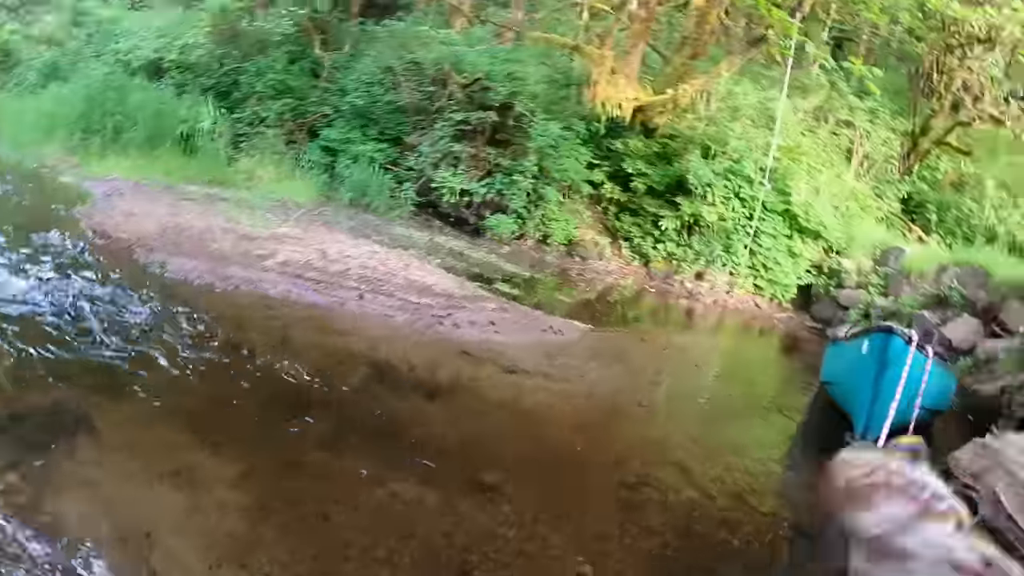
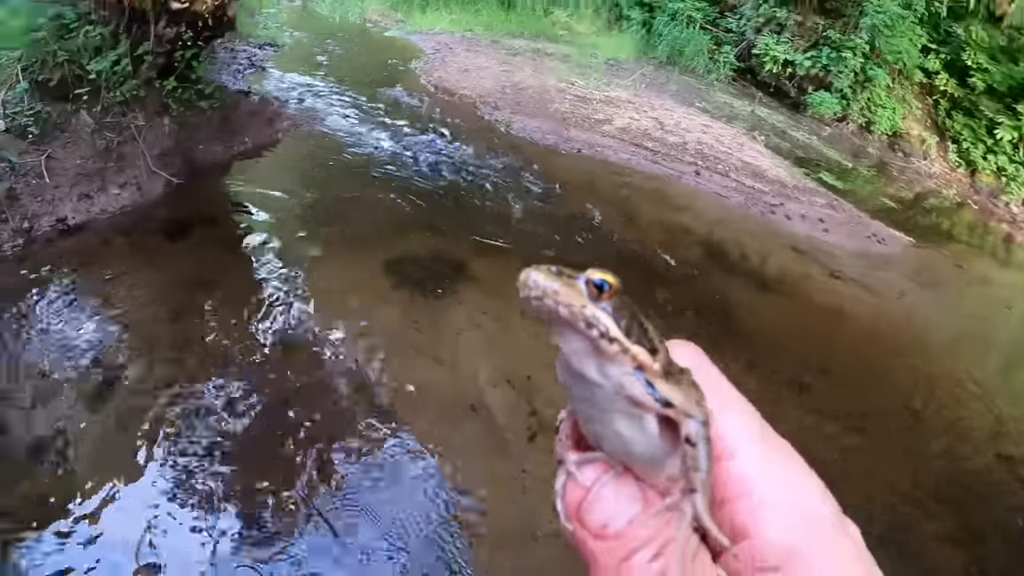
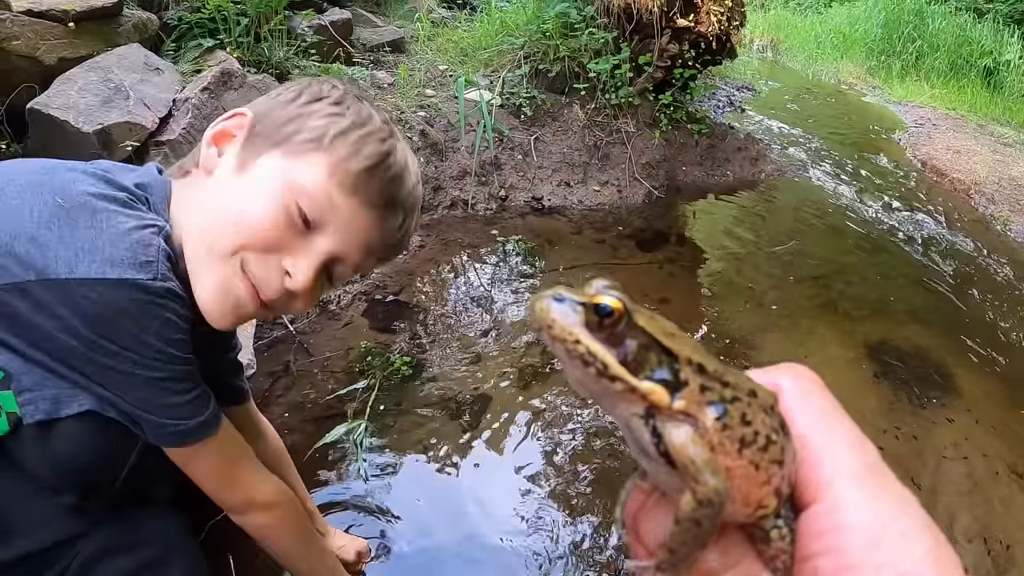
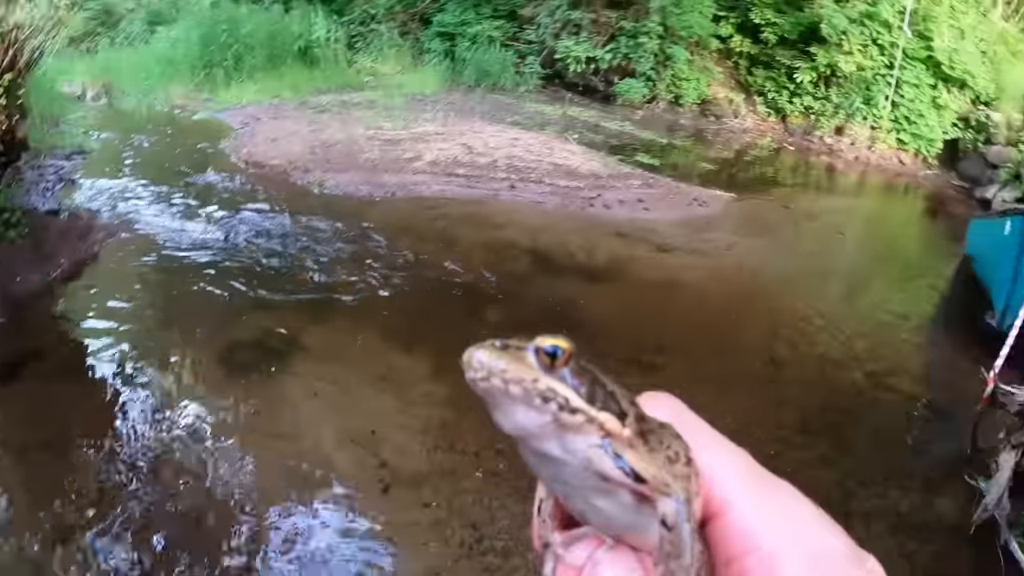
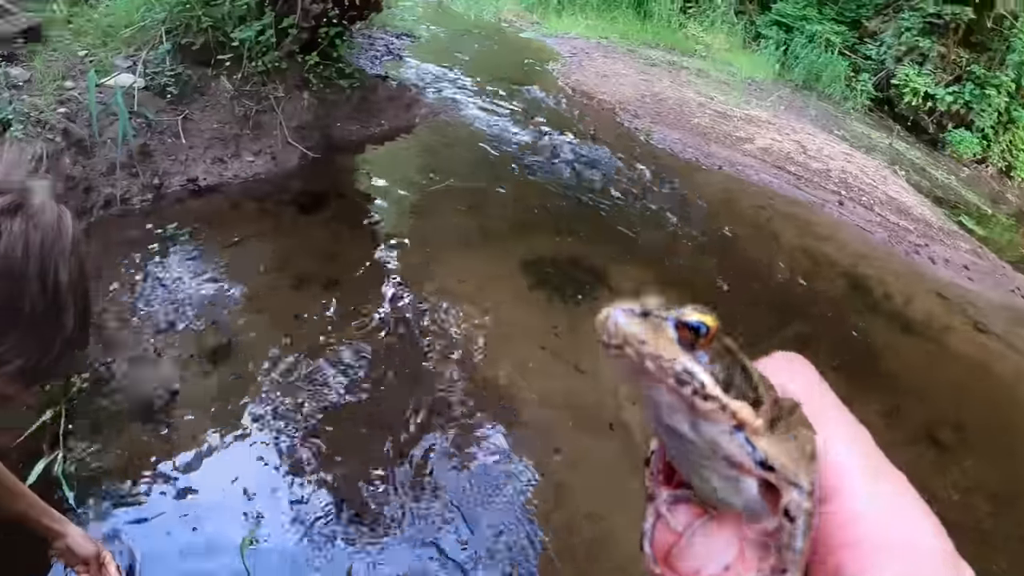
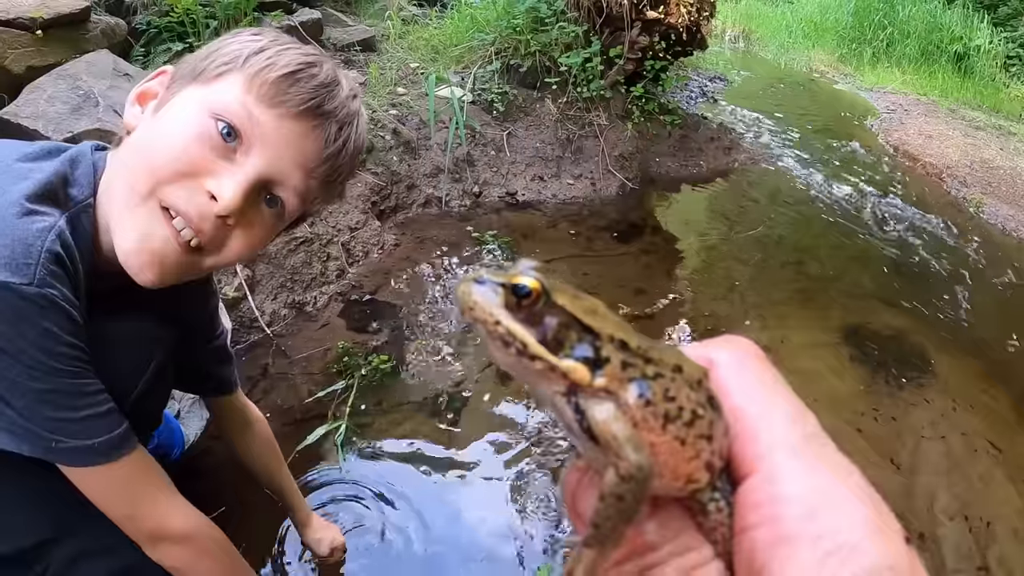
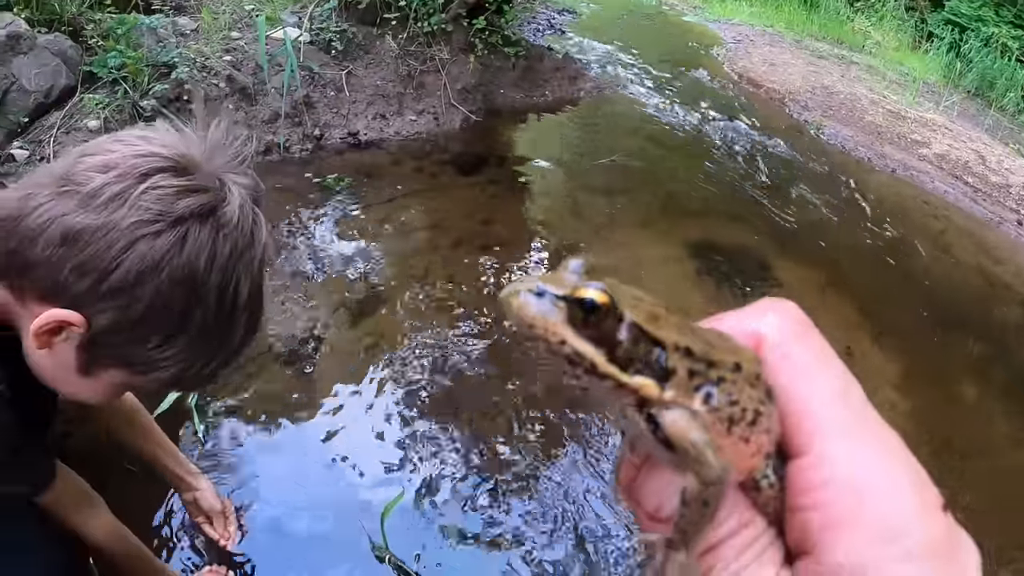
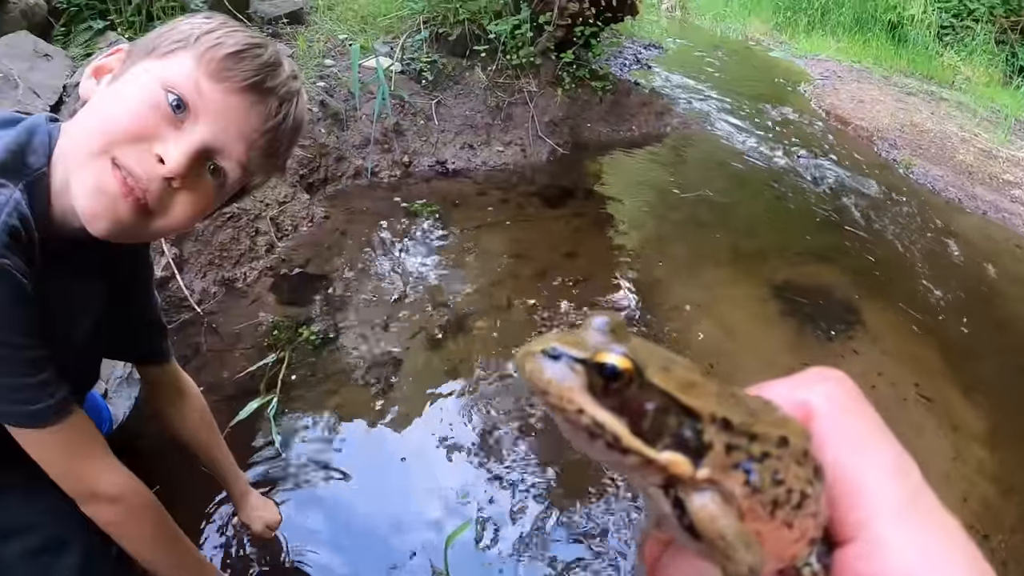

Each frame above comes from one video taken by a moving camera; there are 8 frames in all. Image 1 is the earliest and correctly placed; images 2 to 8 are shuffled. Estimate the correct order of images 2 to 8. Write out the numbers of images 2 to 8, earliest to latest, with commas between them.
4, 2, 5, 7, 8, 6, 3
